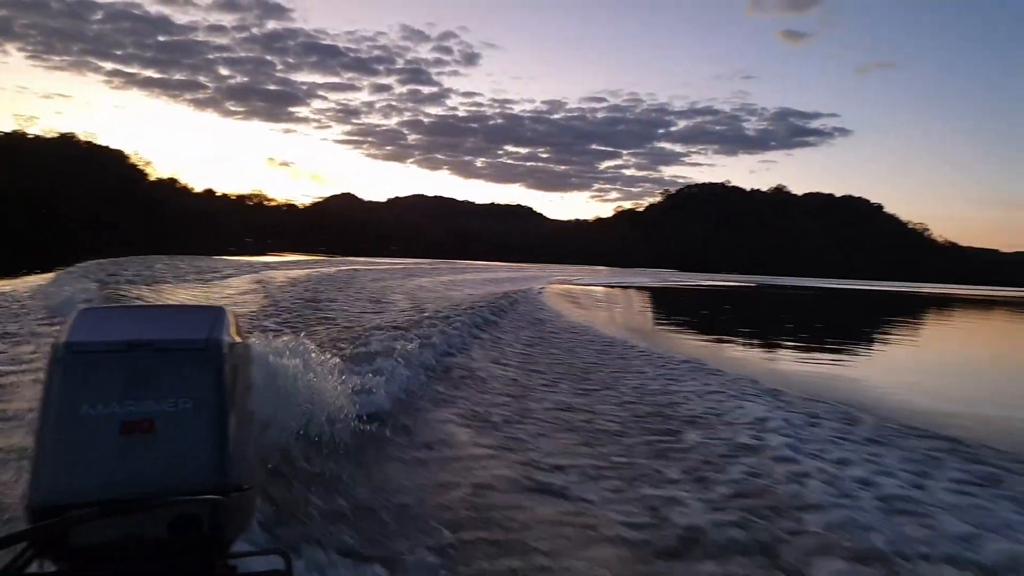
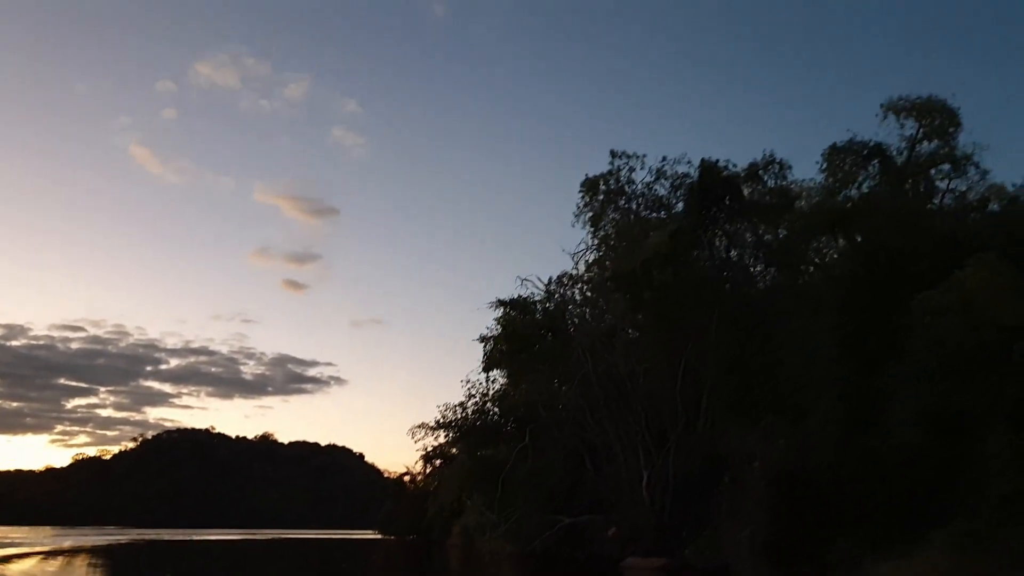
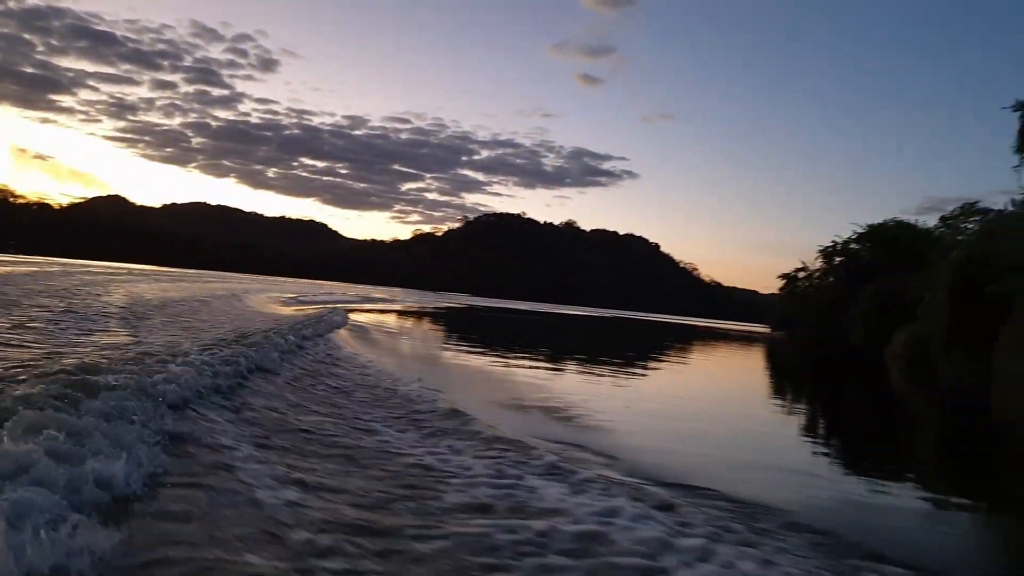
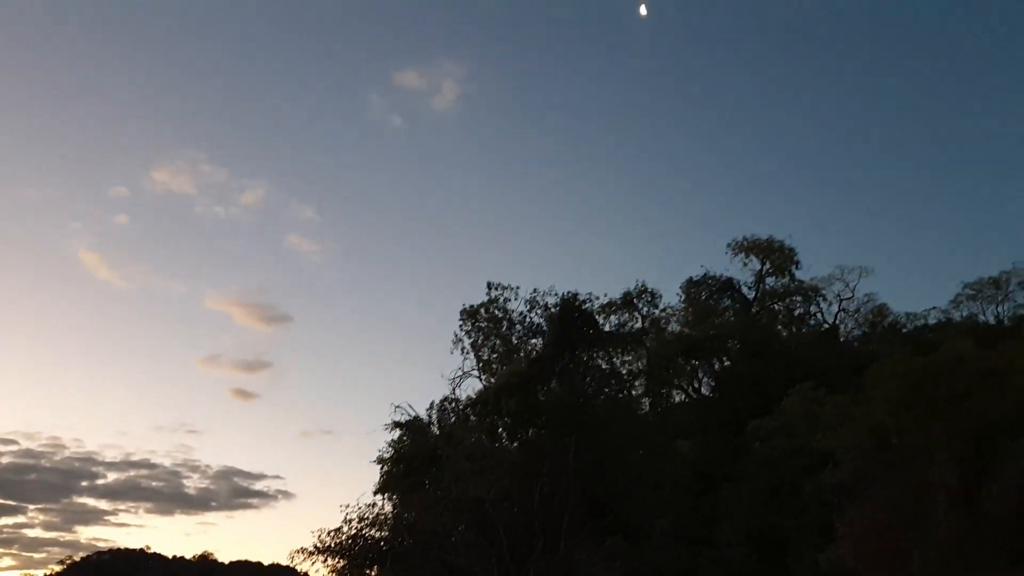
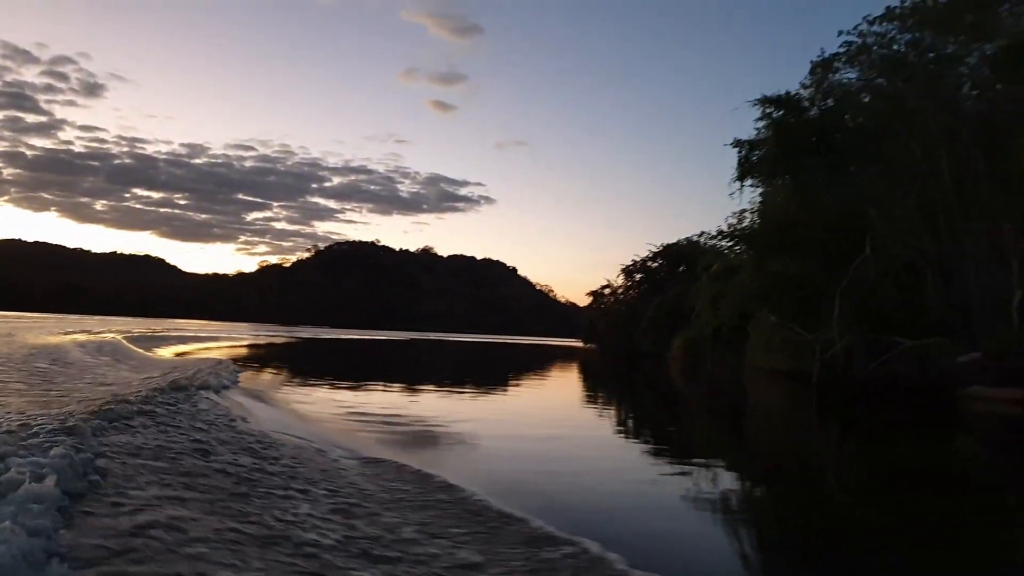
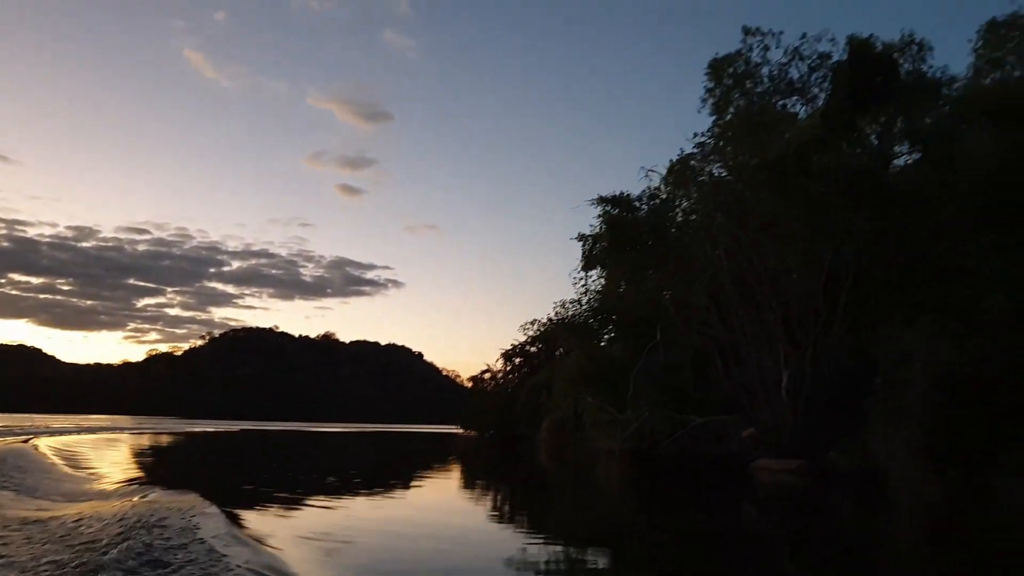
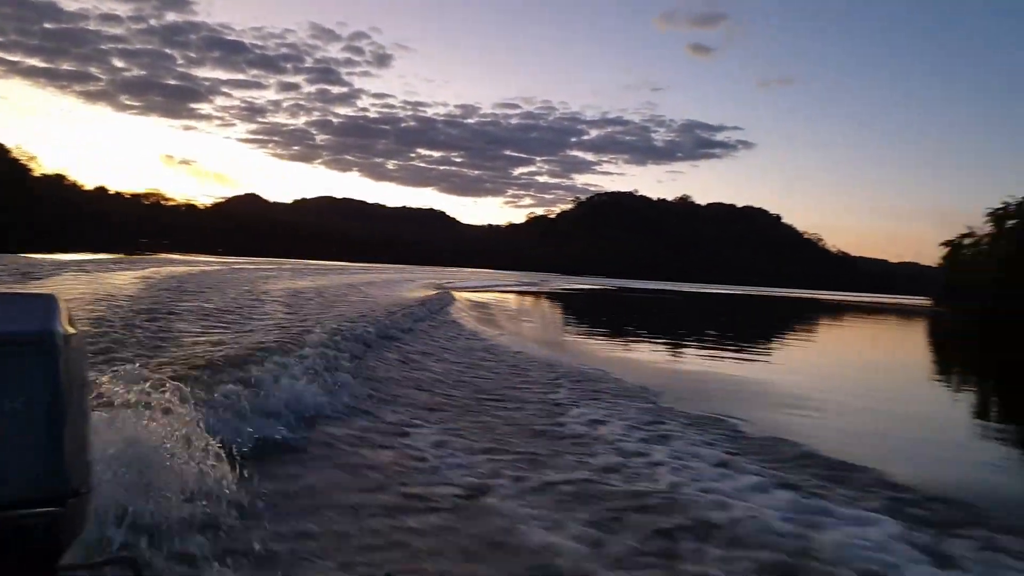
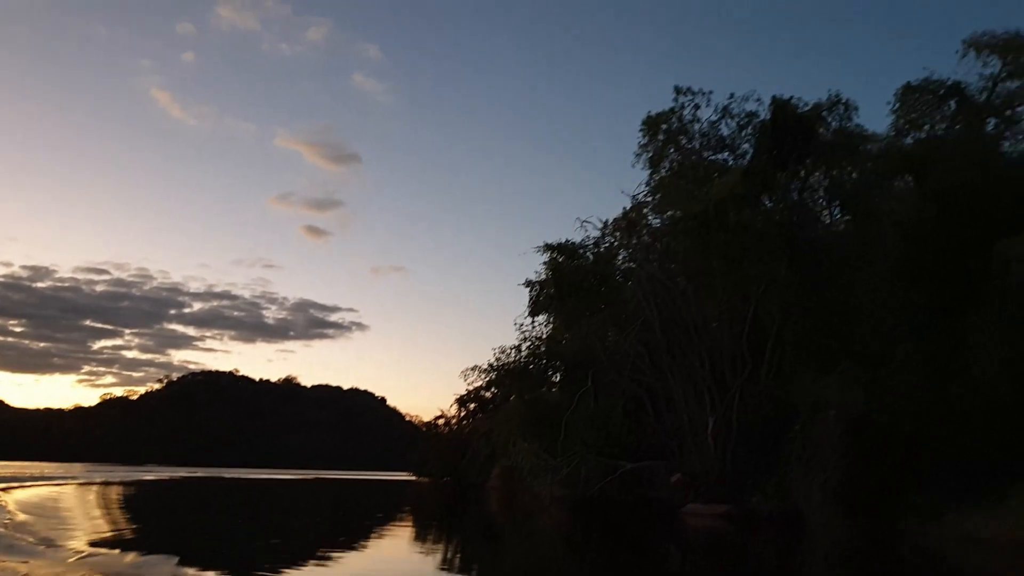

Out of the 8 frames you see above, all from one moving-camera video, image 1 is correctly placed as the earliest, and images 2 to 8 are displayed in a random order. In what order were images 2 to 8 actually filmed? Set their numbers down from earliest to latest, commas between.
7, 3, 5, 6, 8, 2, 4
